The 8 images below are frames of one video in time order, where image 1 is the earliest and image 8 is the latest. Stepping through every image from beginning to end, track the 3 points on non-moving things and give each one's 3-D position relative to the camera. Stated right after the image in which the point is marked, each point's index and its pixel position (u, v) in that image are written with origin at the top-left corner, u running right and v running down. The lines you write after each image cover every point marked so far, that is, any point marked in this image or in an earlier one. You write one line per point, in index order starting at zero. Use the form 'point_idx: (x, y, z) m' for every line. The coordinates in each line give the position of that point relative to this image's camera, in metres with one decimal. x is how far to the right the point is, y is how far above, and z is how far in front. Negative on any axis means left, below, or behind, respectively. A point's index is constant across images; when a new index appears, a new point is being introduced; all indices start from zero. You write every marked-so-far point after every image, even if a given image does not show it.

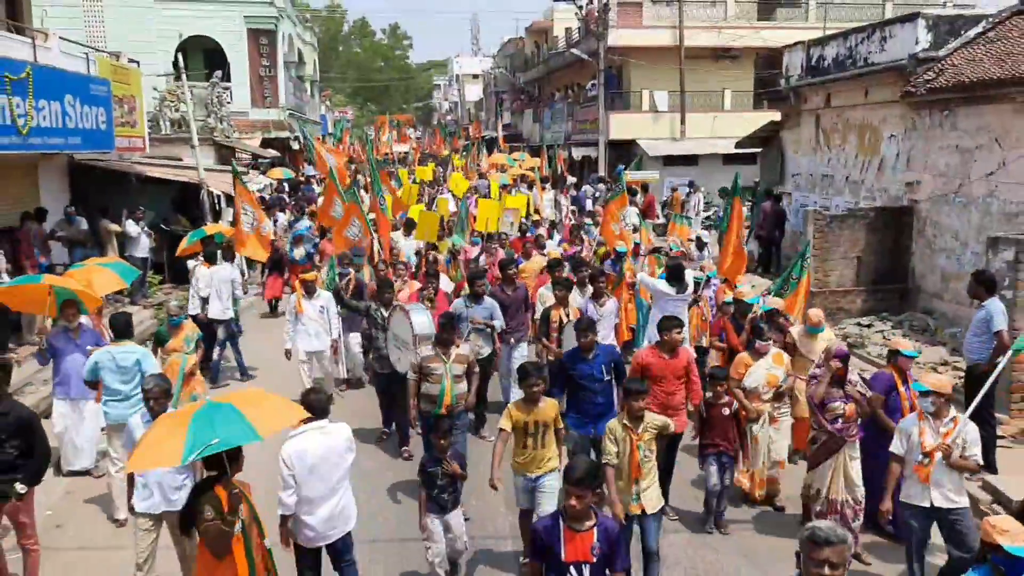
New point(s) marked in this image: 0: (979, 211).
0: (+5.9, +1.0, +11.5) m
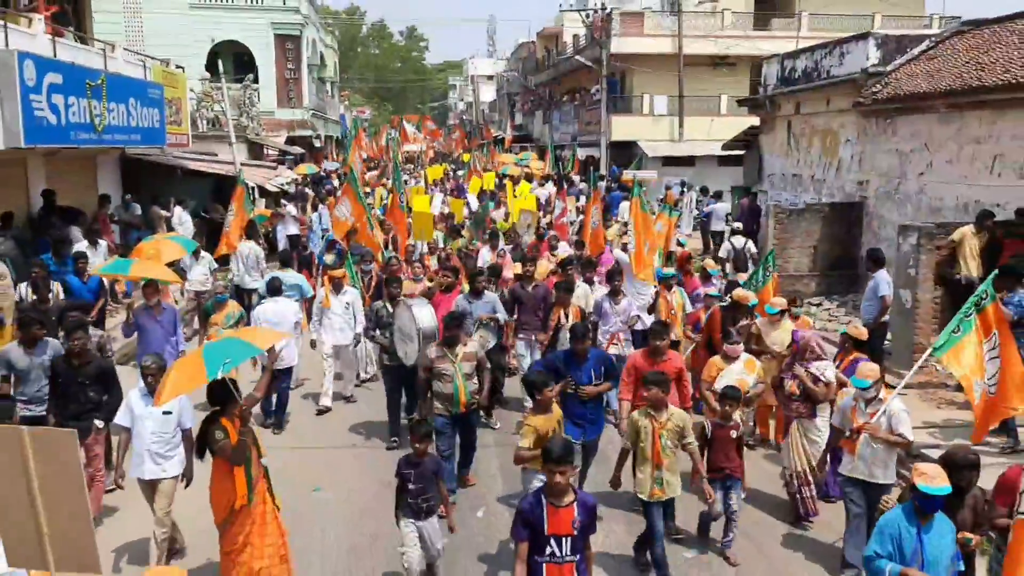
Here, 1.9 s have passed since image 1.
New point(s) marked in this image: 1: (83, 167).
0: (+5.9, +1.2, +13.3) m
1: (-7.2, +2.0, +15.2) m
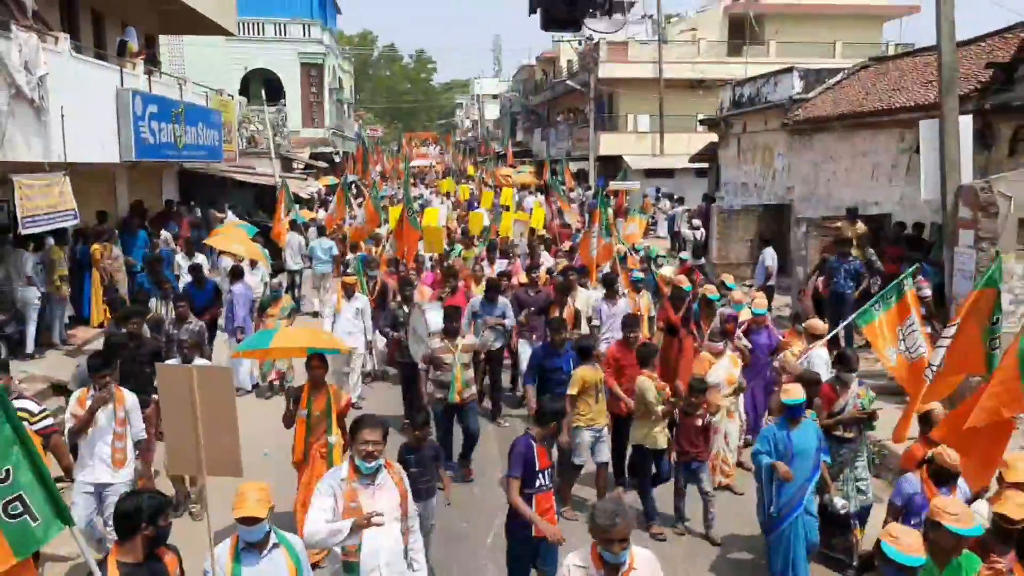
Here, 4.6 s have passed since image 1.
0: (+5.7, +1.5, +16.7) m
1: (-7.3, +2.2, +18.7) m
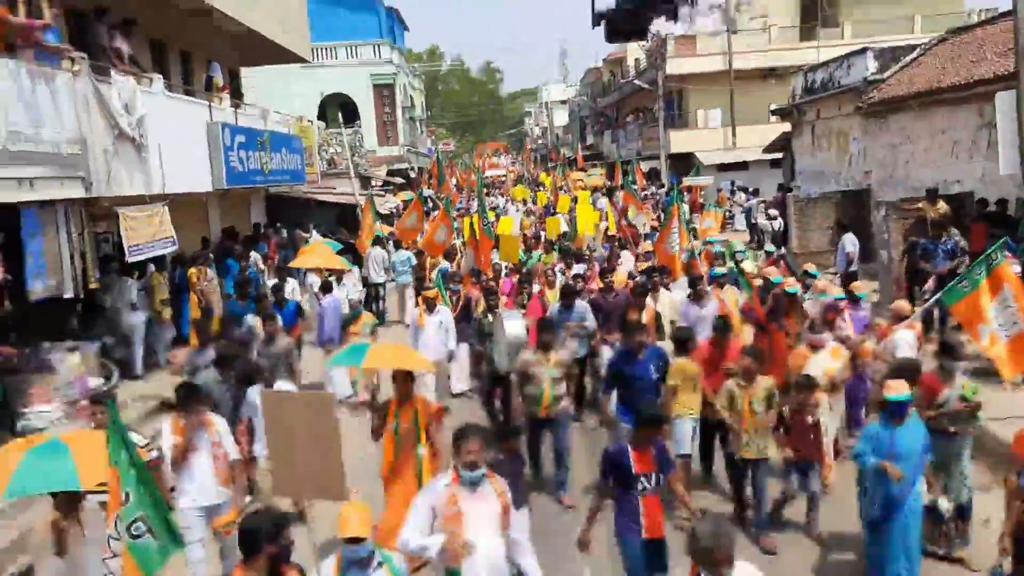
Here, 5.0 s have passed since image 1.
0: (+7.0, +1.8, +16.5) m
1: (-5.8, +1.8, +19.6) m
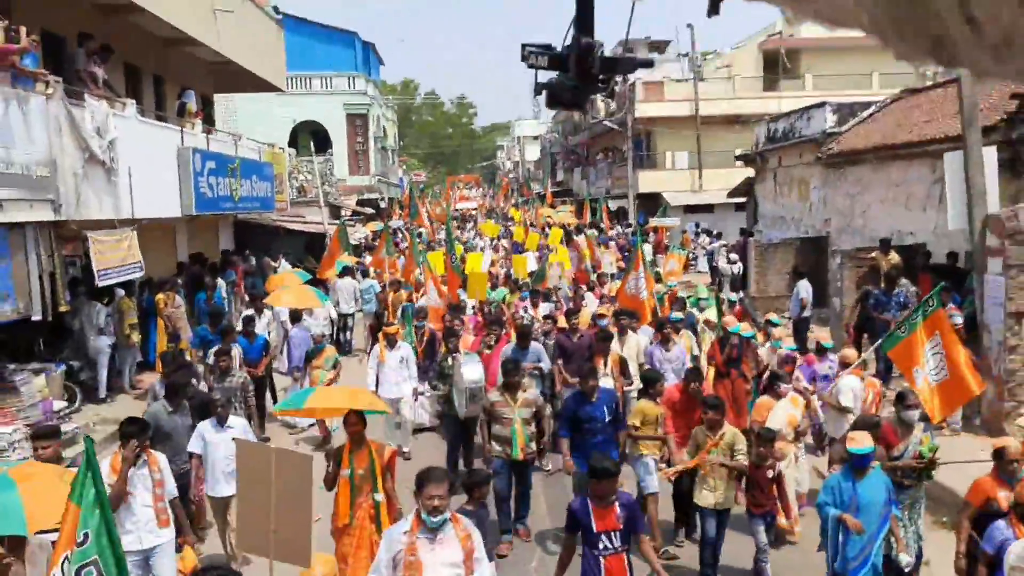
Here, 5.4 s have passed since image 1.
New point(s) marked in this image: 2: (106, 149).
0: (+6.4, +0.9, +17.0) m
1: (-6.5, +1.2, +19.6) m
2: (-5.0, +1.7, +11.5) m
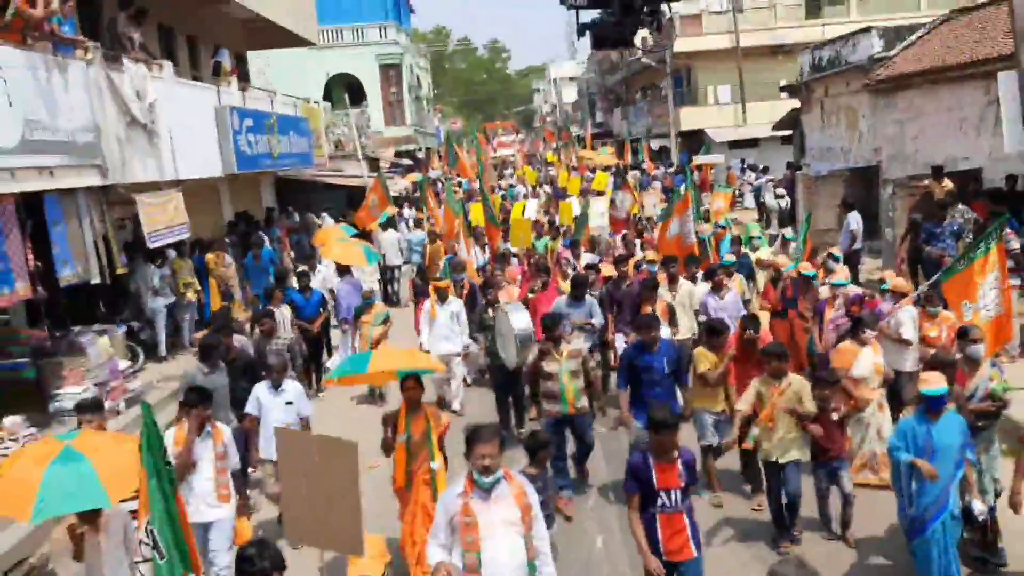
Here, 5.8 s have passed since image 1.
0: (+7.2, +2.2, +16.5) m
1: (-5.6, +2.1, +19.8) m
2: (-4.6, +2.2, +11.5) m
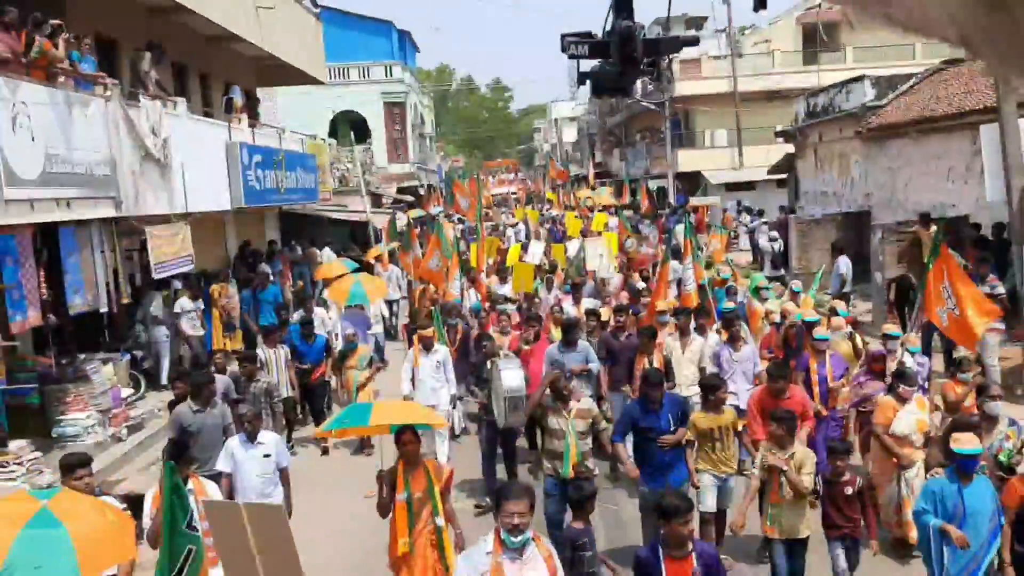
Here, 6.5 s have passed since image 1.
0: (+7.2, +1.4, +16.9) m
1: (-5.6, +1.4, +20.2) m
2: (-4.5, +1.8, +11.9) m
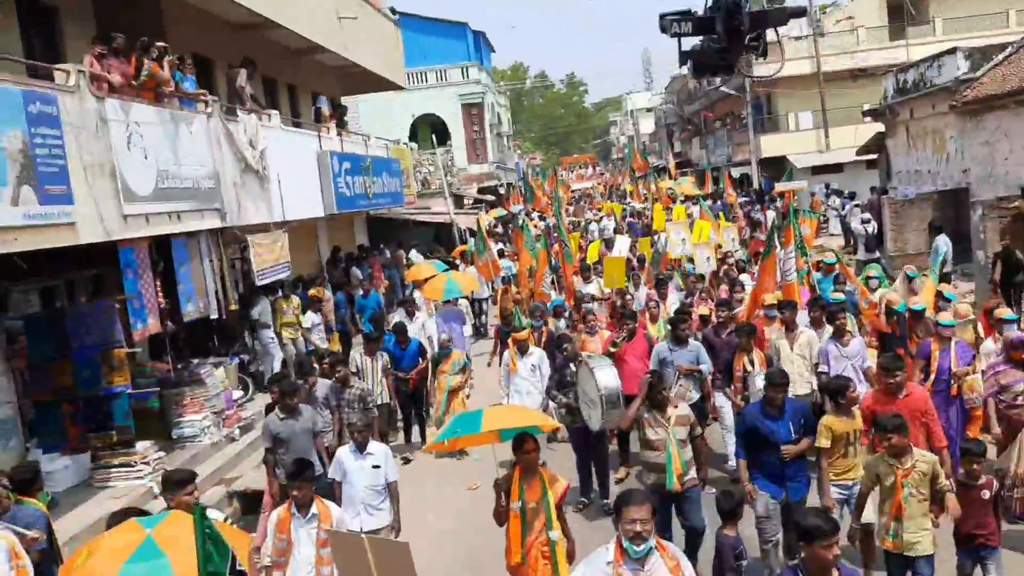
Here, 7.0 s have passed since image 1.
0: (+8.7, +1.8, +16.3) m
1: (-3.8, +1.4, +20.7) m
2: (-3.4, +1.7, +12.4) m
